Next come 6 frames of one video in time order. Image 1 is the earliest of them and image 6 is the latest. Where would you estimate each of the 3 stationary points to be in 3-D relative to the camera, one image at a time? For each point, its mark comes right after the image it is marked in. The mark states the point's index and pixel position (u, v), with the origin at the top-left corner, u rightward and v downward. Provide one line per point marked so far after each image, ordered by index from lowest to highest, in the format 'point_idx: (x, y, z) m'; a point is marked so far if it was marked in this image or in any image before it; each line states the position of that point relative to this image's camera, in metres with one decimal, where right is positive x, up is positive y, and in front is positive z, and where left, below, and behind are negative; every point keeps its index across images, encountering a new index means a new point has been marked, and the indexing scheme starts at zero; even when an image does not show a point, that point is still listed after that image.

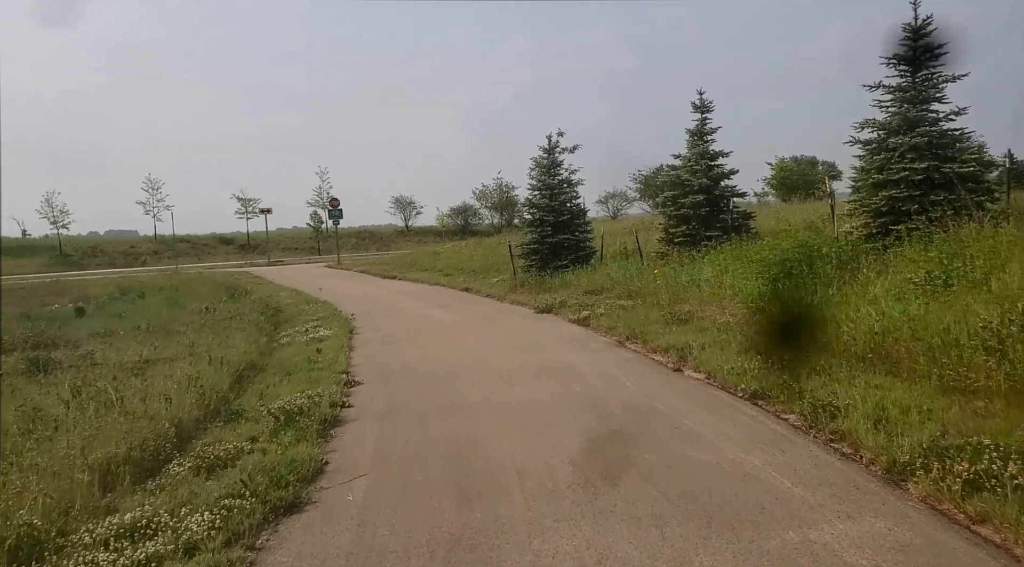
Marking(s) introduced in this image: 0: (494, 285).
0: (-0.4, 0.0, +19.0) m
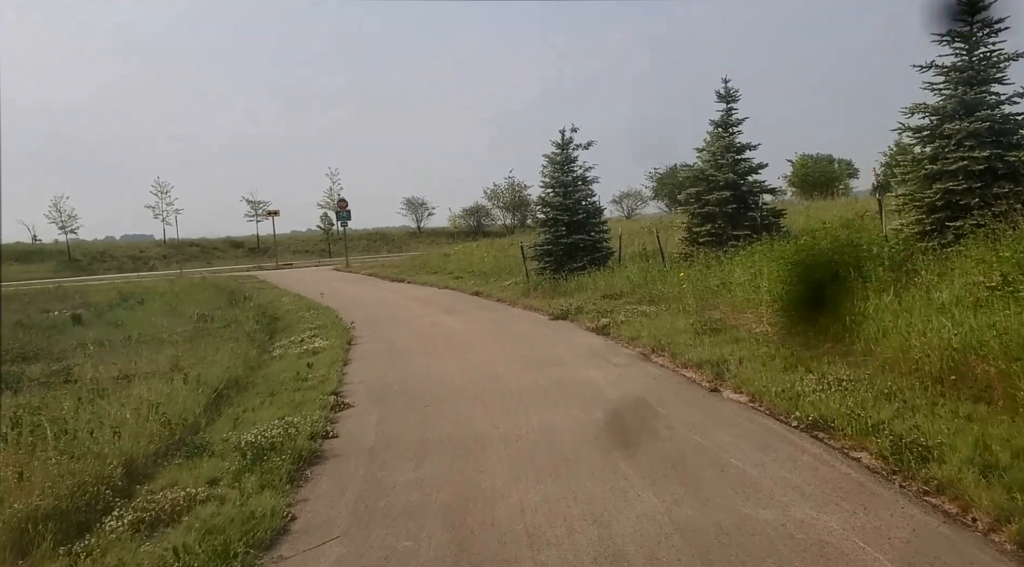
0: (-0.2, -0.1, +17.9) m
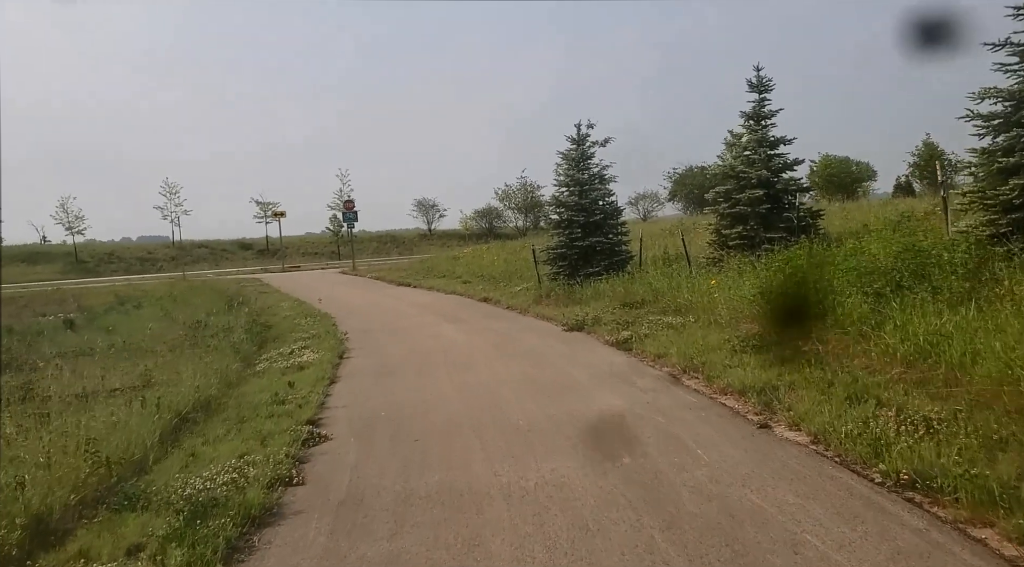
0: (+0.1, -0.3, +16.6) m
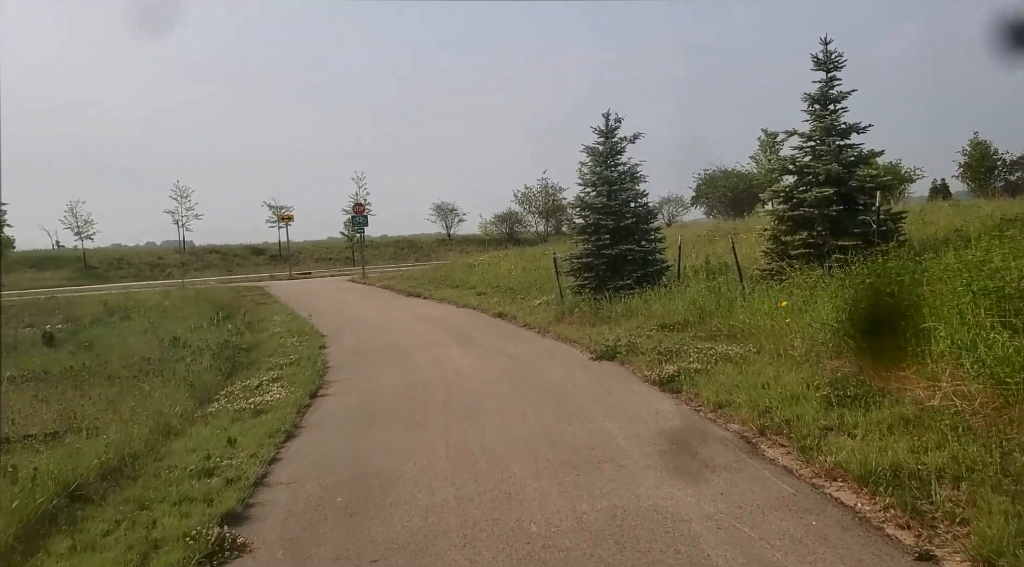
0: (+0.4, -0.5, +14.4) m
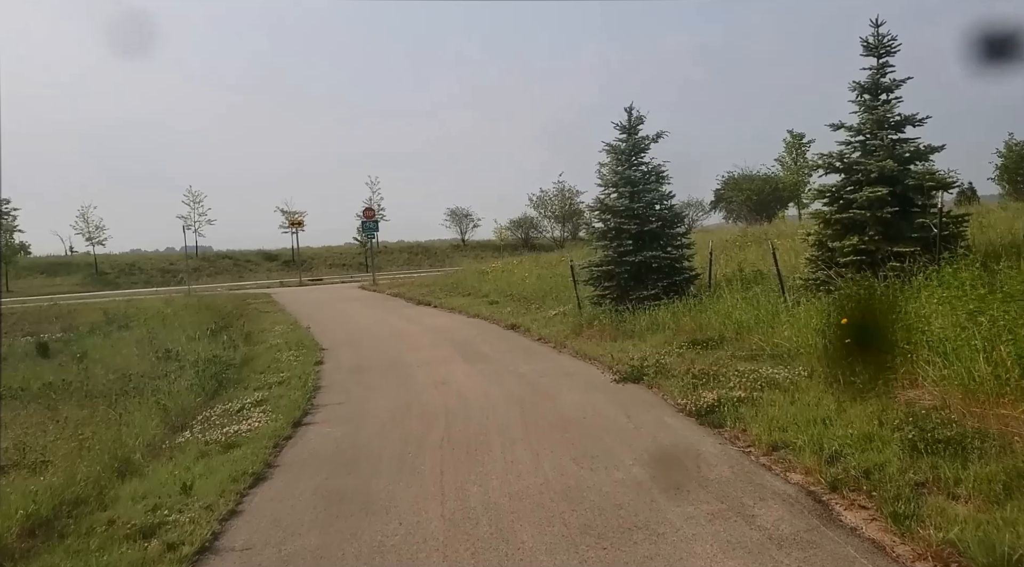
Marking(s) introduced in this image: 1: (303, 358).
0: (+0.7, -0.7, +13.2) m
1: (-3.3, -1.2, +12.1) m
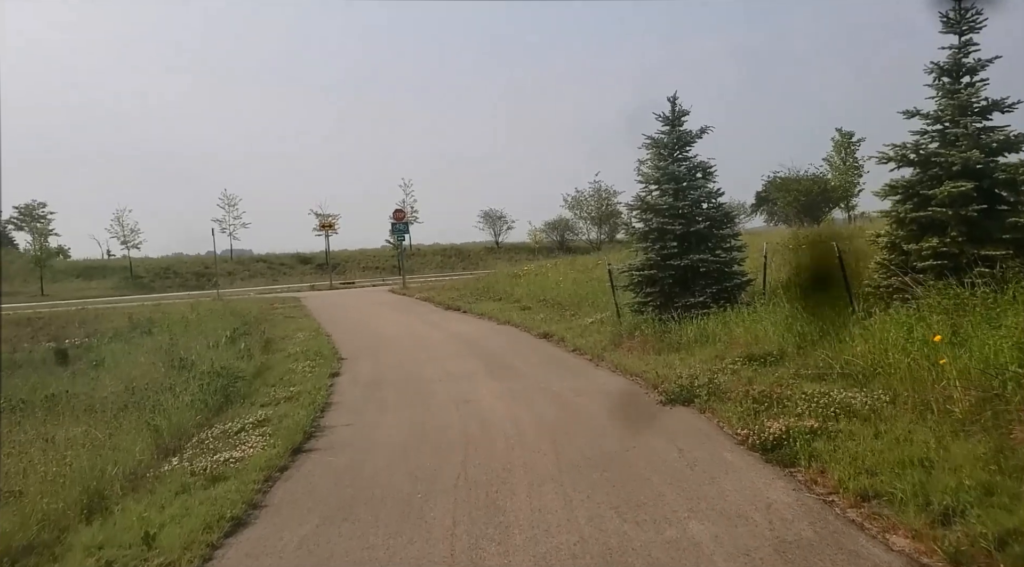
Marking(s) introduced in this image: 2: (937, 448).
0: (+1.2, -0.8, +12.2) m
1: (-2.9, -1.3, +11.2) m
2: (+2.9, -1.1, +5.1) m
